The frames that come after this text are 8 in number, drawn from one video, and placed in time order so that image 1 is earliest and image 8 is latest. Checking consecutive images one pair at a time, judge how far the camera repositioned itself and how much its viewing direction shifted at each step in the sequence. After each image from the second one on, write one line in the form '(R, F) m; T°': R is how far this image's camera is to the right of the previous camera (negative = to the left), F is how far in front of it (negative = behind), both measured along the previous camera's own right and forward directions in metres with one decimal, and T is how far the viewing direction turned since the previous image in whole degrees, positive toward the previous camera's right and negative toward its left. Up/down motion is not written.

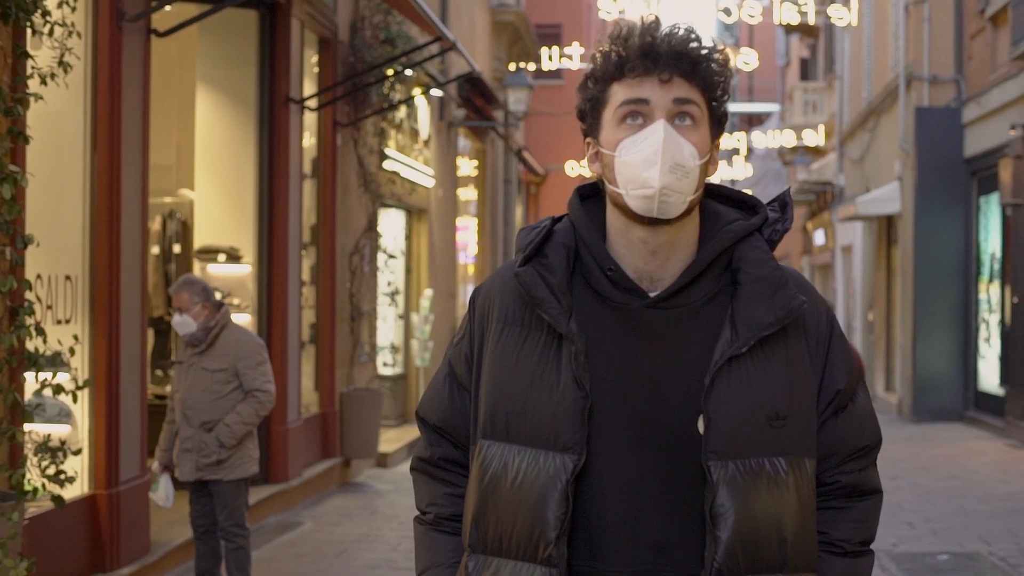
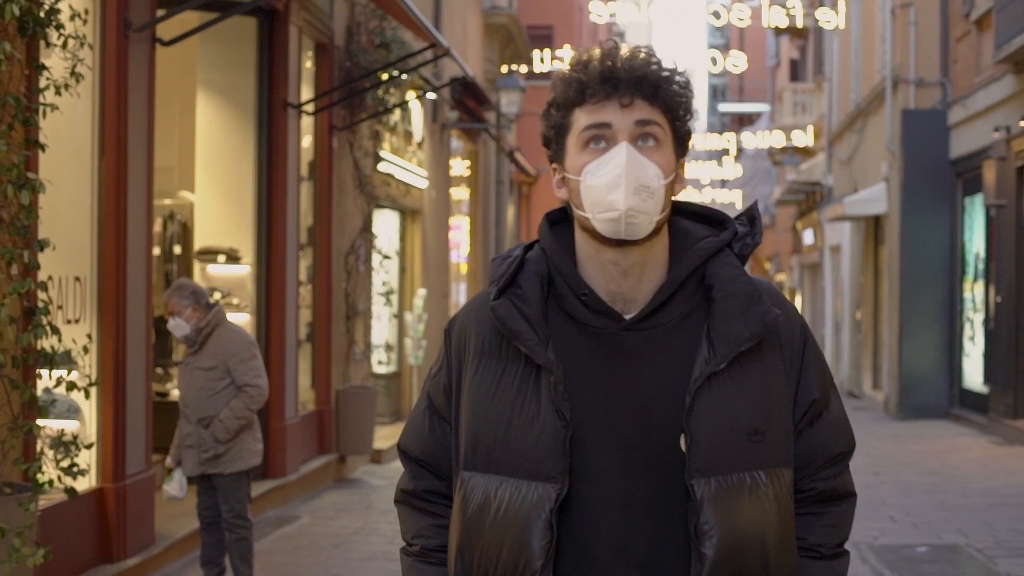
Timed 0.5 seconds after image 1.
(0.0, -0.3) m; 0°
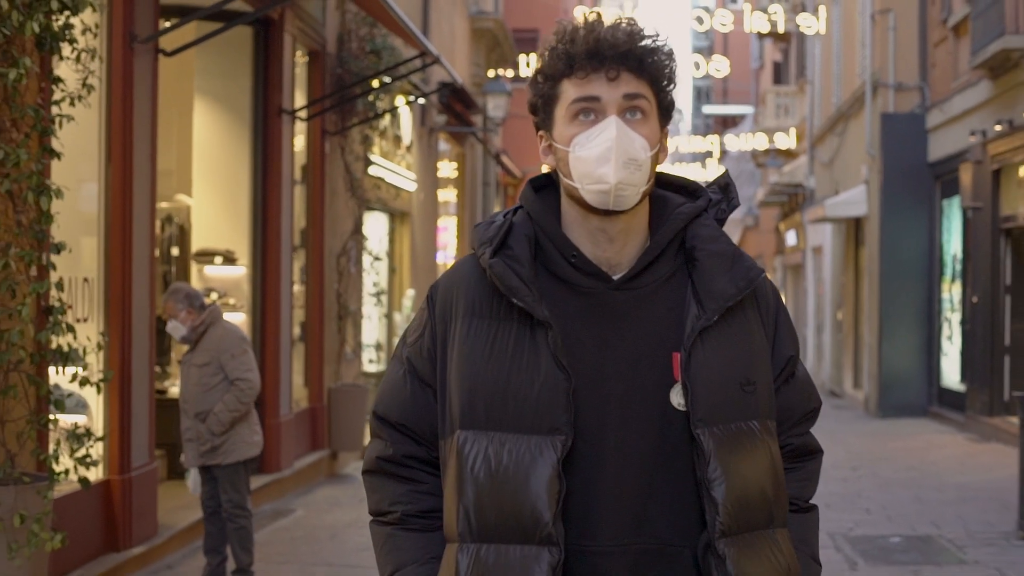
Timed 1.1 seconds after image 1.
(0.0, -0.3) m; +1°
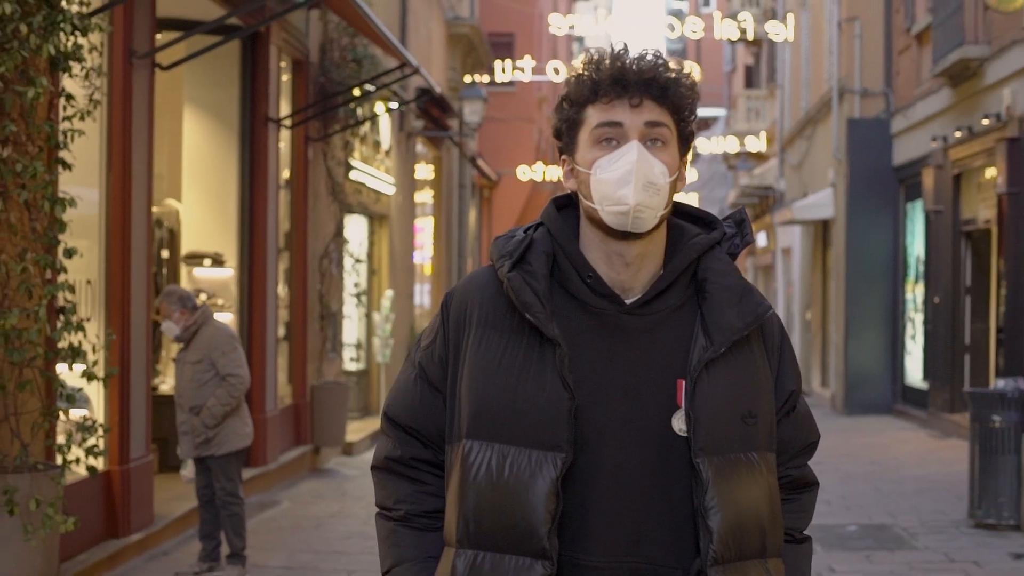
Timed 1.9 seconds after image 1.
(0.0, -0.5) m; +1°
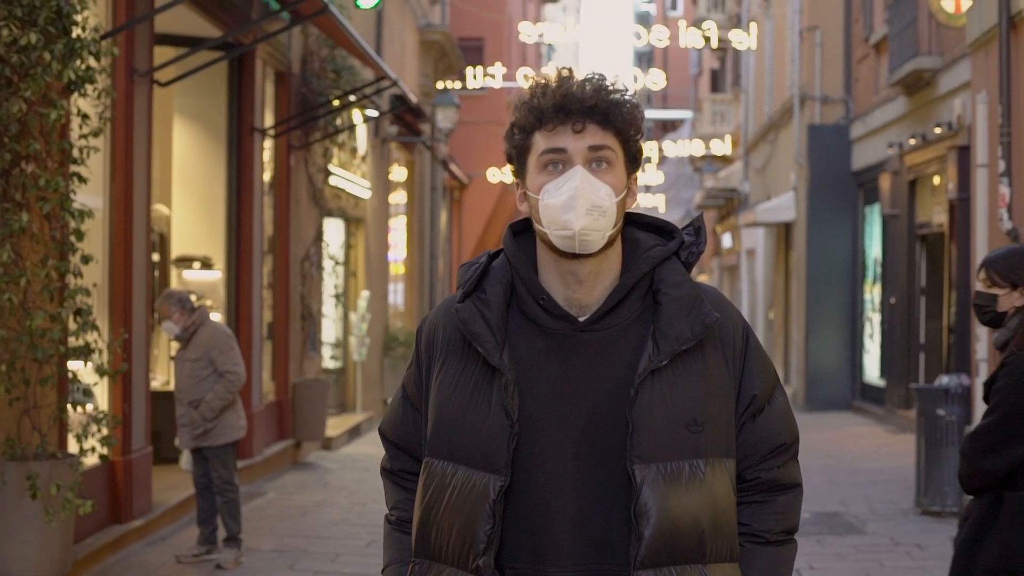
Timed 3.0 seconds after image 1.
(0.0, -0.6) m; +1°
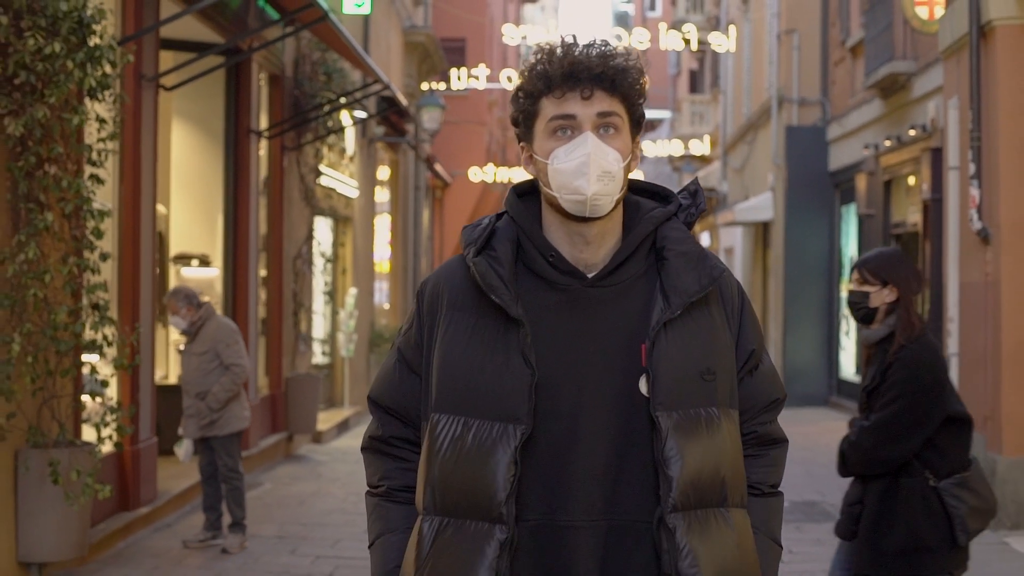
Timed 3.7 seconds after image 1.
(-0.1, -0.4) m; +1°
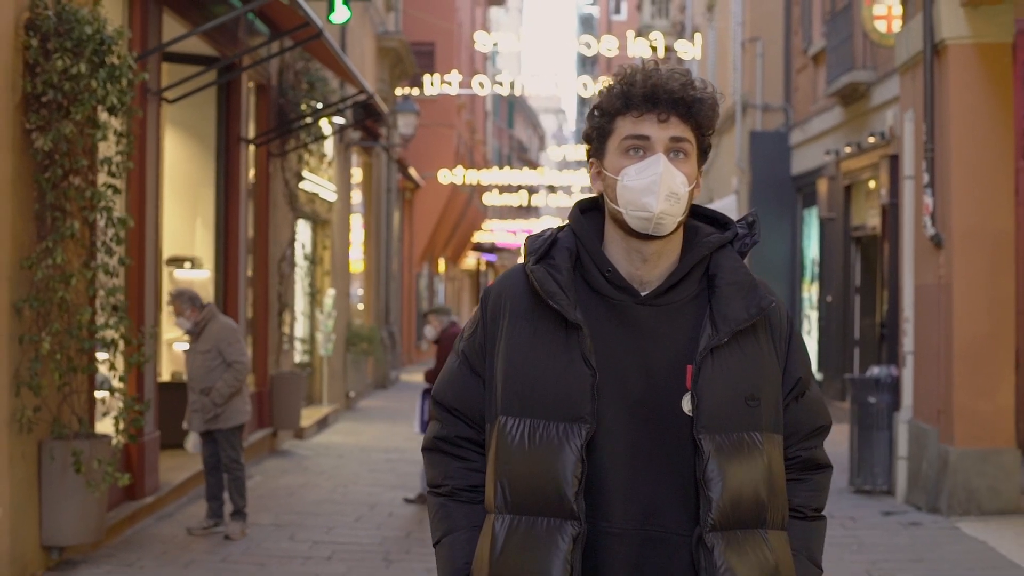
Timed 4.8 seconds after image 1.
(-0.1, -0.6) m; +2°
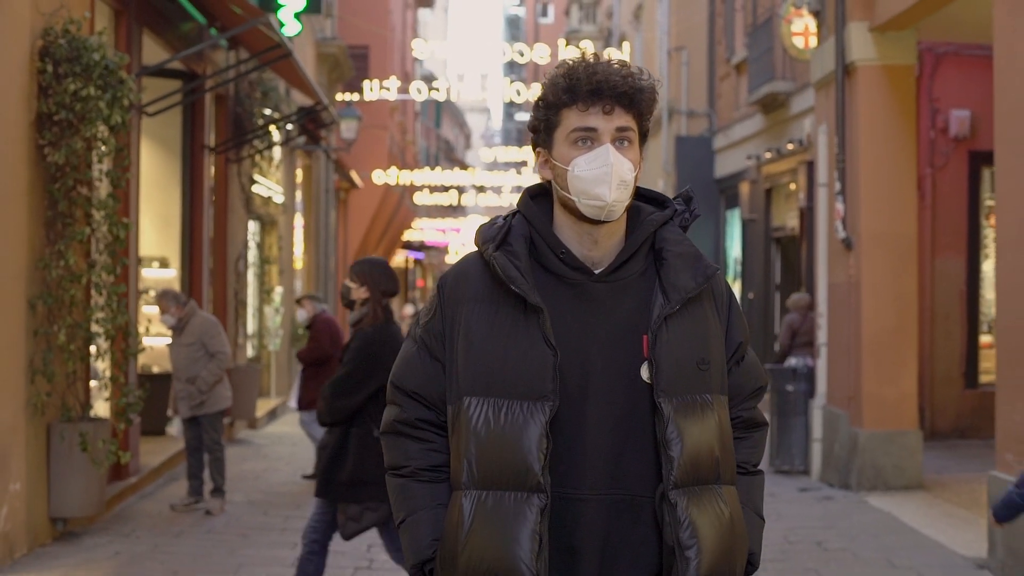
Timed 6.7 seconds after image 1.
(-0.2, -1.0) m; +3°
